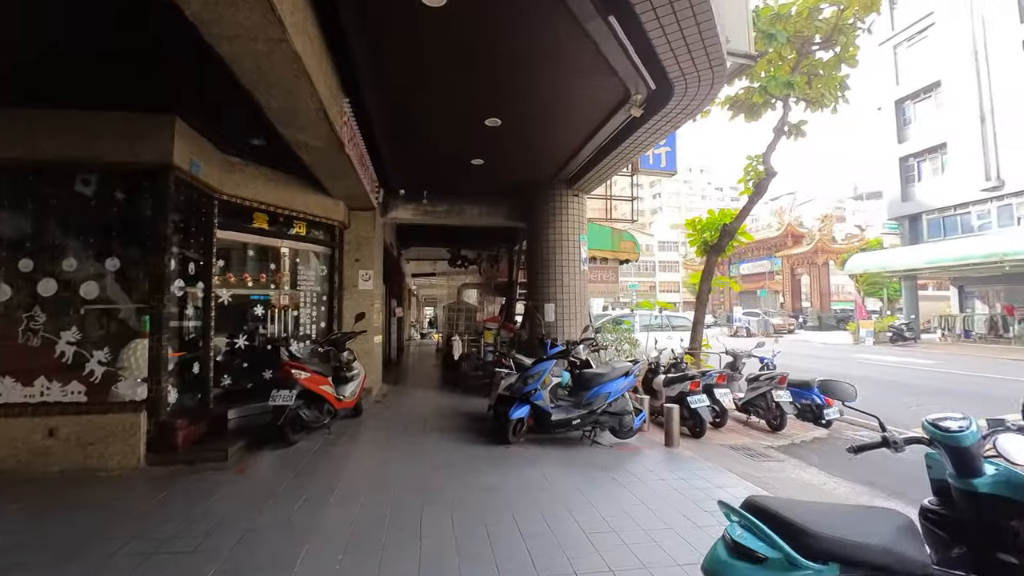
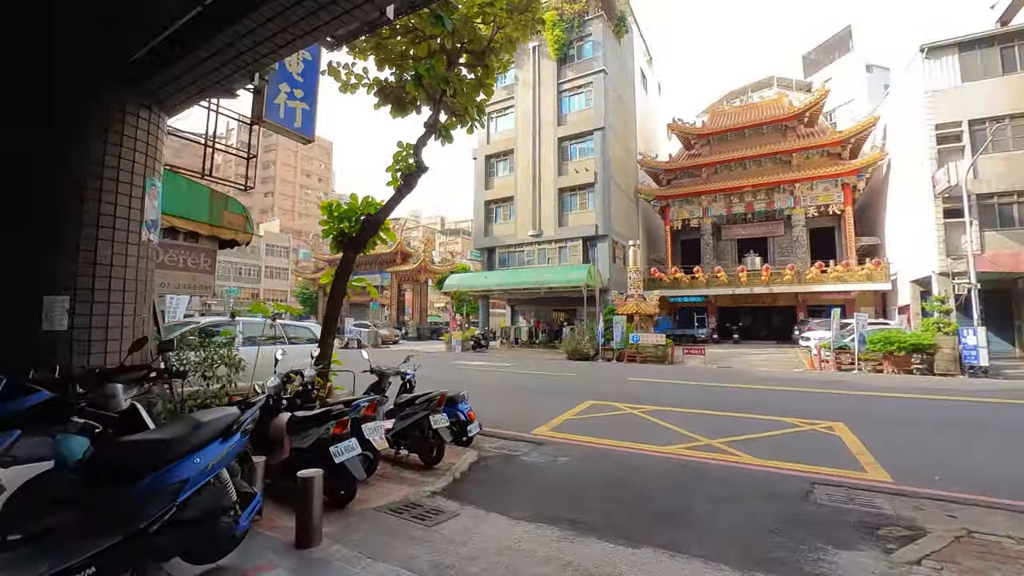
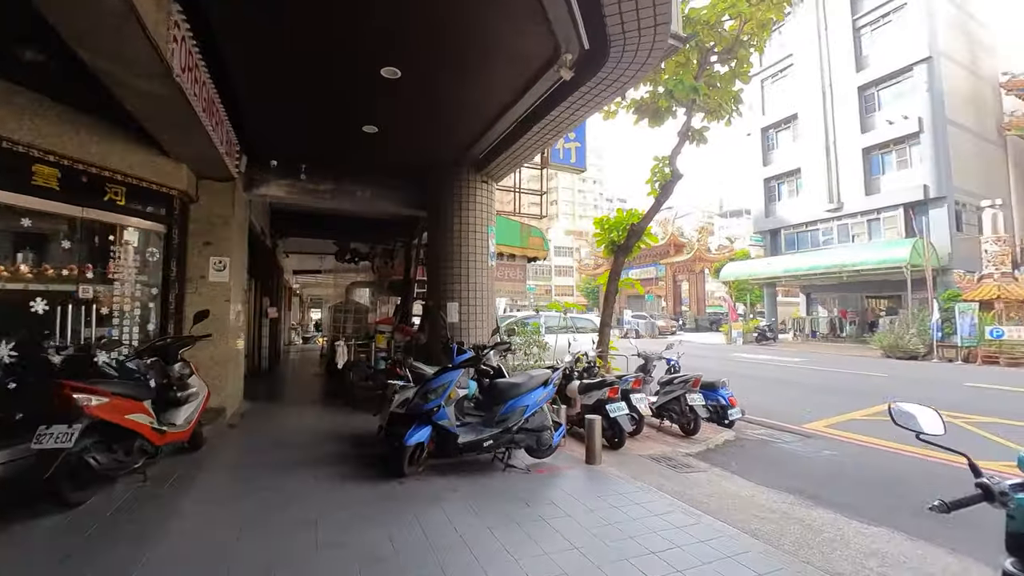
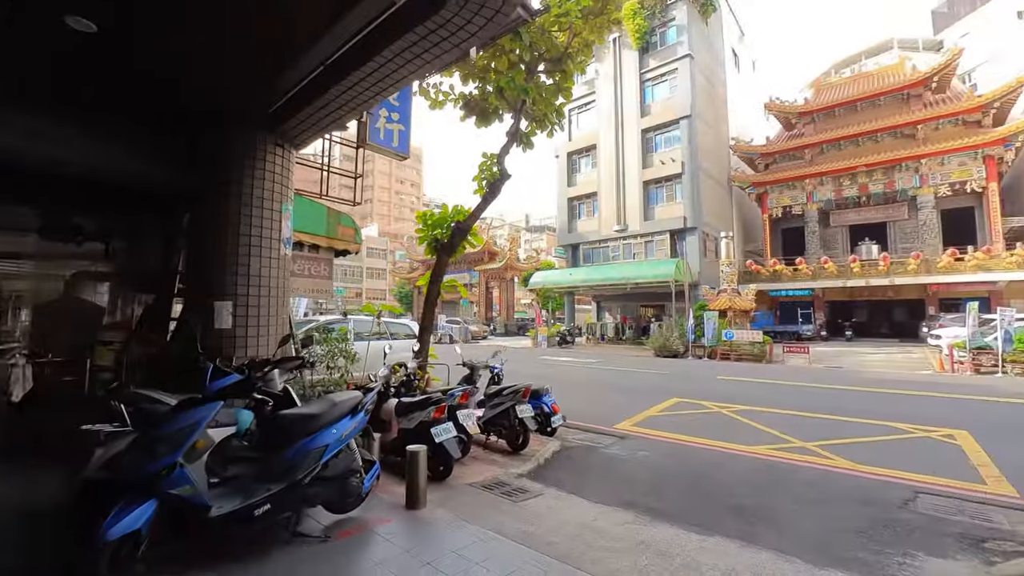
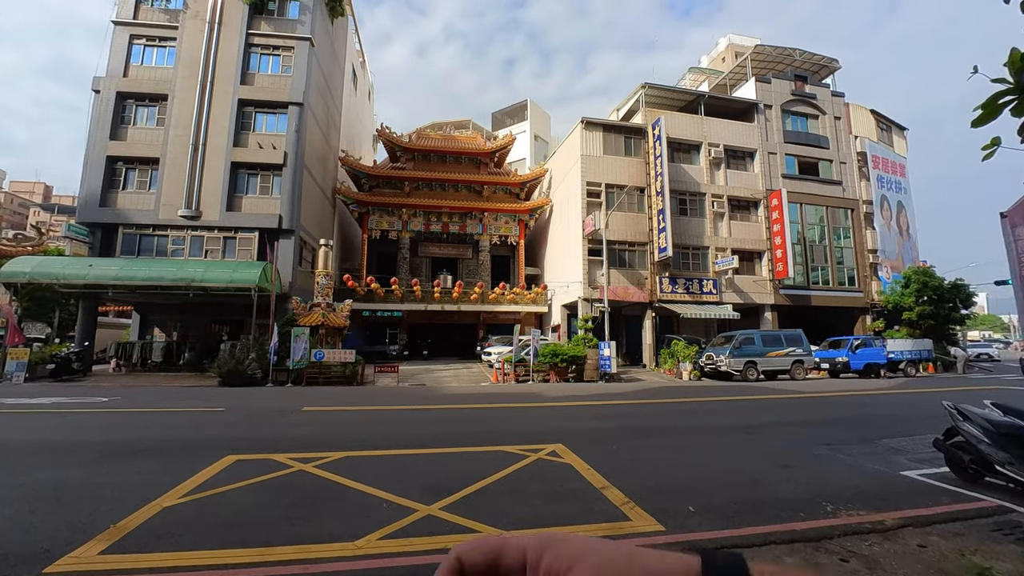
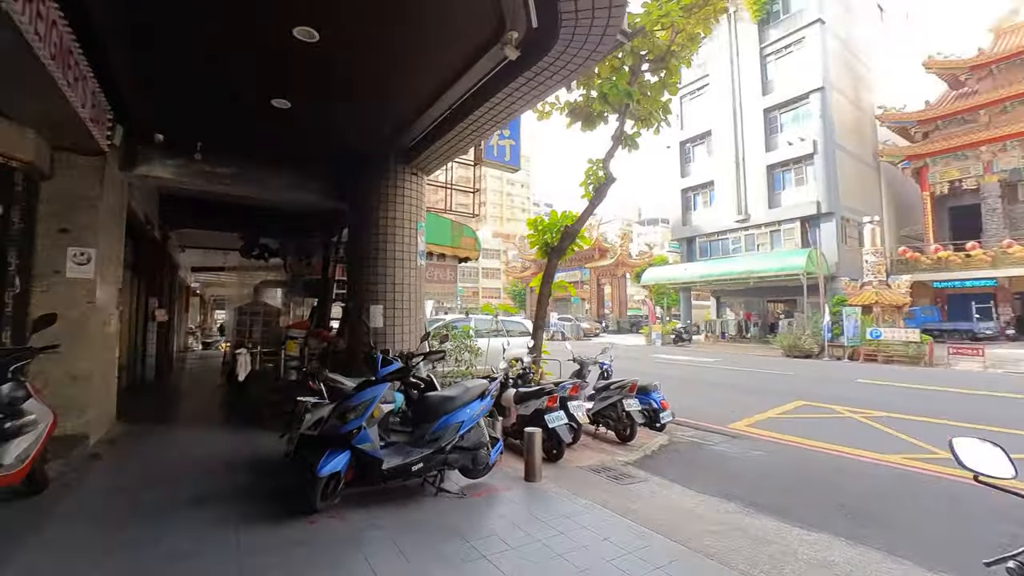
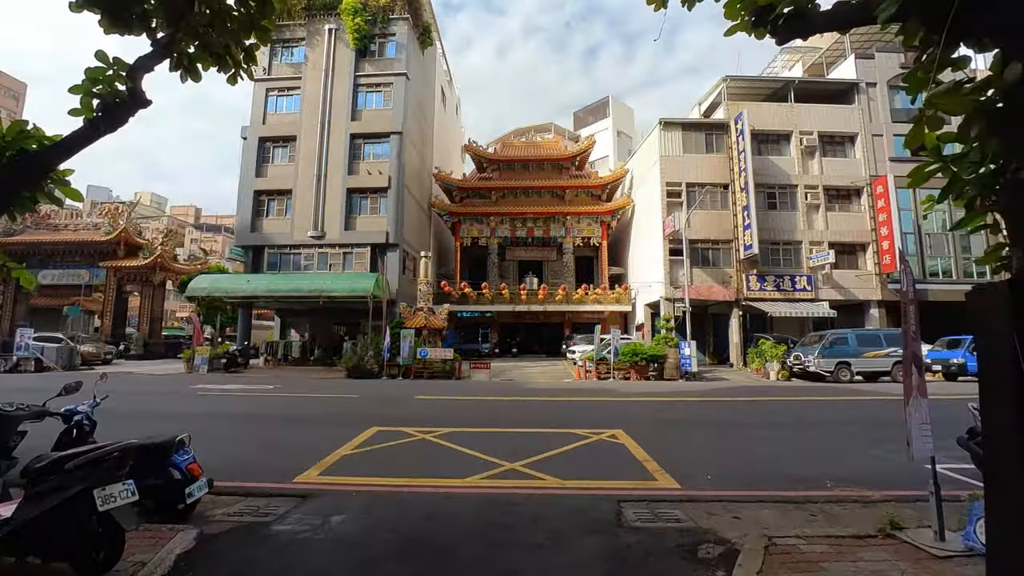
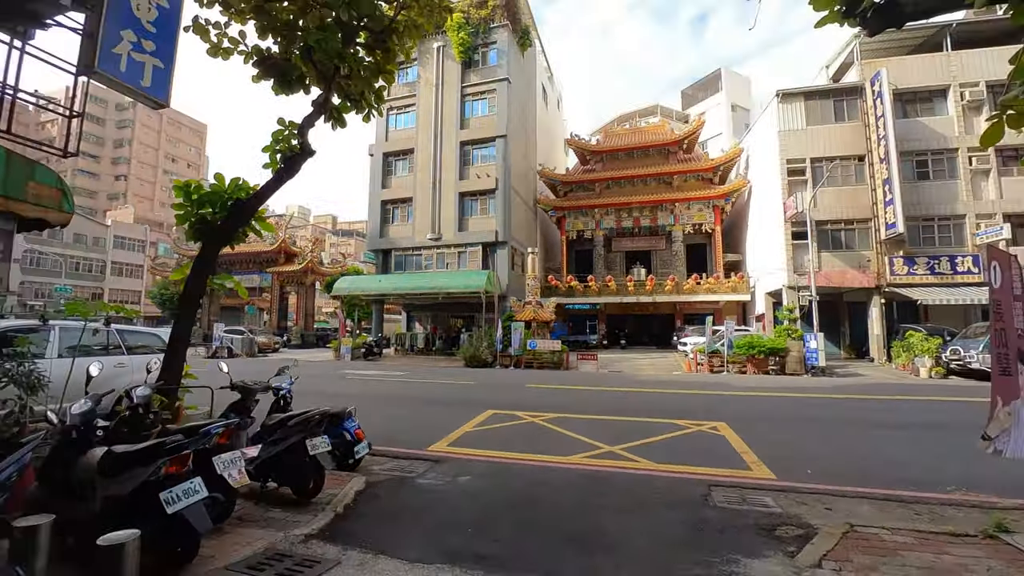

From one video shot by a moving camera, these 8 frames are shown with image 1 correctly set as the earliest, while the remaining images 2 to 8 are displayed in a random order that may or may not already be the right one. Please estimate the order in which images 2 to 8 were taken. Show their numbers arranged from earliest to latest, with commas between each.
3, 6, 4, 2, 8, 7, 5
